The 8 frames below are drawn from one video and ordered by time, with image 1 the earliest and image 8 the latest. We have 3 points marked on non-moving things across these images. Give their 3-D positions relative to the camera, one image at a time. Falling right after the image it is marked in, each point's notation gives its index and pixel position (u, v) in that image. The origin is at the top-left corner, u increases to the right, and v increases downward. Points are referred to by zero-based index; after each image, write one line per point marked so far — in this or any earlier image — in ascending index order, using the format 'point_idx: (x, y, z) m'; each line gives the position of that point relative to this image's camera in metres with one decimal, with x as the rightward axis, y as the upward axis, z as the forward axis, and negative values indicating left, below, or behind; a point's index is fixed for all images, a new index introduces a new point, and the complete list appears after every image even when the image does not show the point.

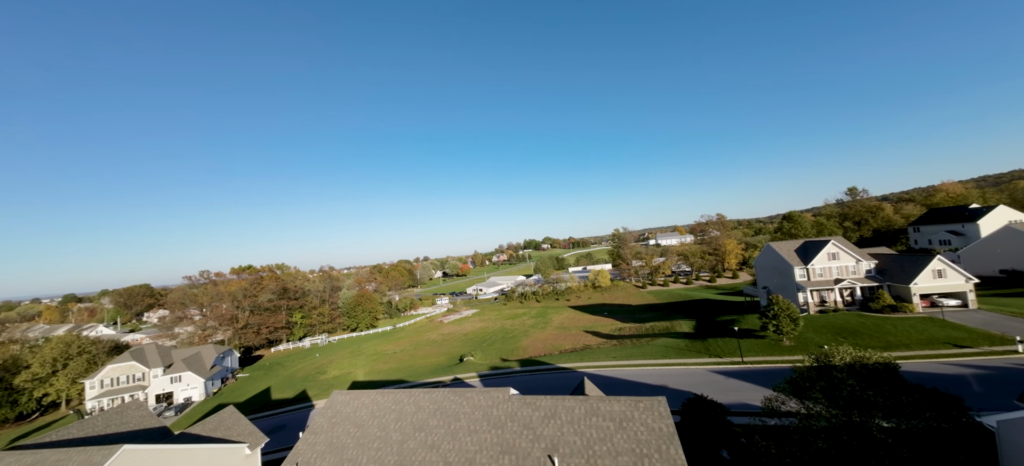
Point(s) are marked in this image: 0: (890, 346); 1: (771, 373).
0: (+18.4, -6.2, +17.4) m
1: (+11.8, -6.8, +16.3) m
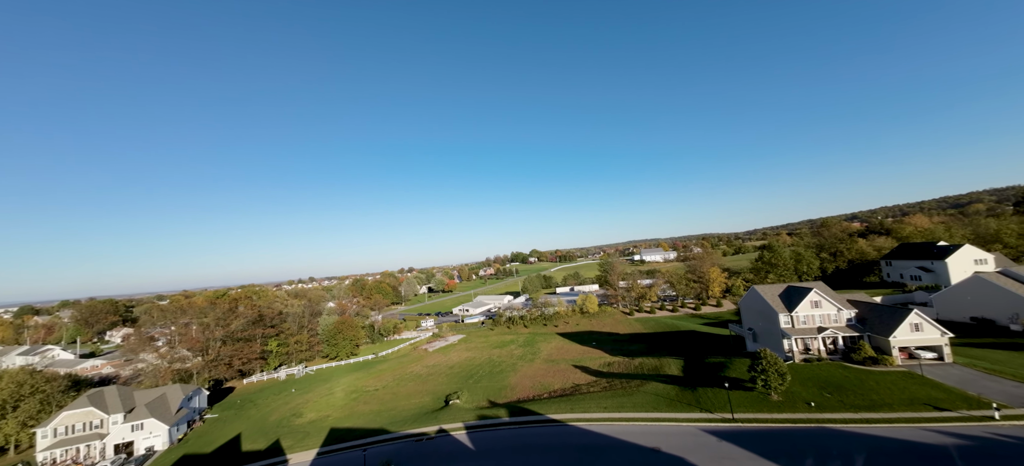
0: (+18.0, -8.9, +17.7) m
1: (+11.4, -9.5, +16.3) m
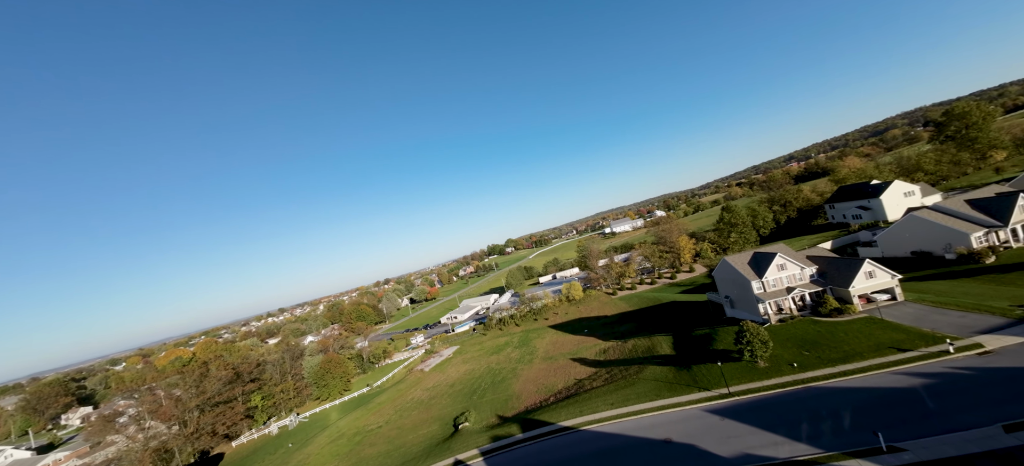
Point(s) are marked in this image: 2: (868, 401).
0: (+18.3, -6.8, +19.5) m
1: (+12.1, -8.7, +17.6) m
2: (+16.2, -7.6, +16.3) m
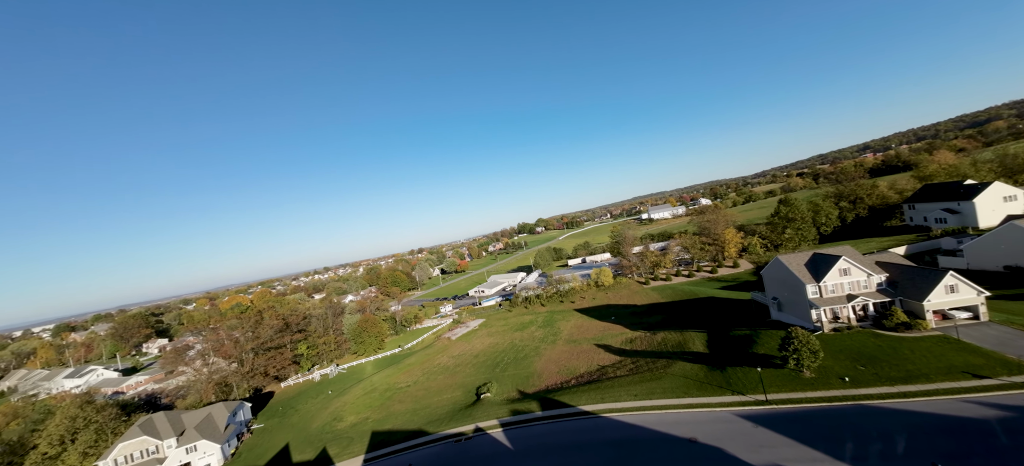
0: (+19.5, -7.0, +17.6) m
1: (+13.1, -8.6, +16.4) m
2: (+17.0, -7.9, +14.7) m
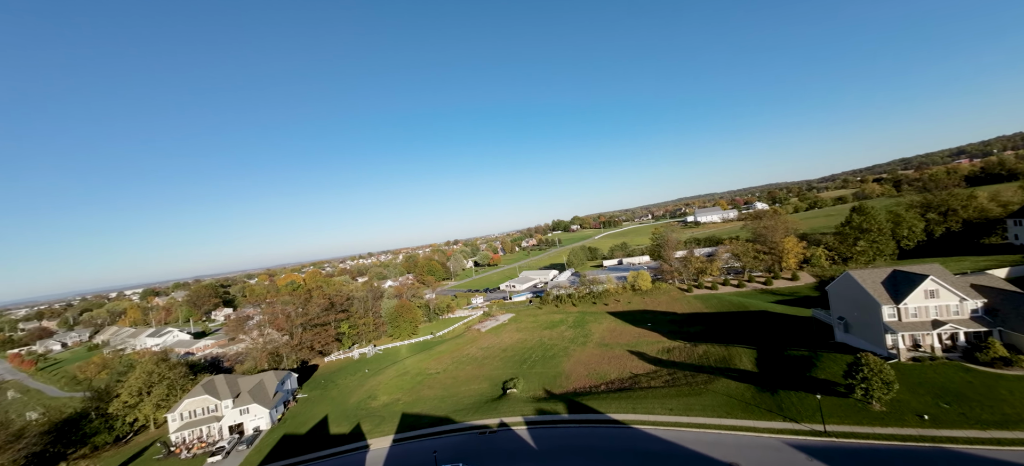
0: (+20.7, -7.9, +14.9) m
1: (+14.1, -9.1, +14.4) m
2: (+17.8, -8.7, +12.3) m
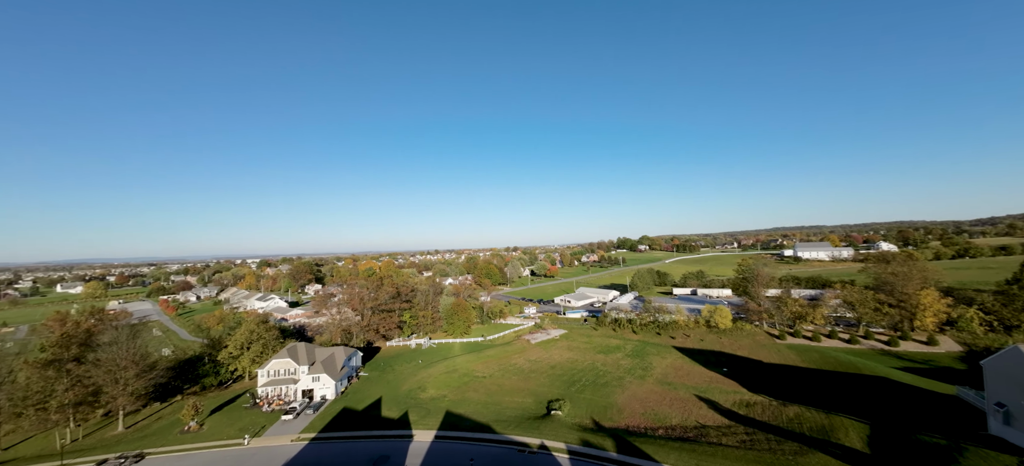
0: (+21.7, -10.5, +9.3) m
1: (+15.0, -10.9, +9.9) m
2: (+18.4, -10.8, +7.2) m
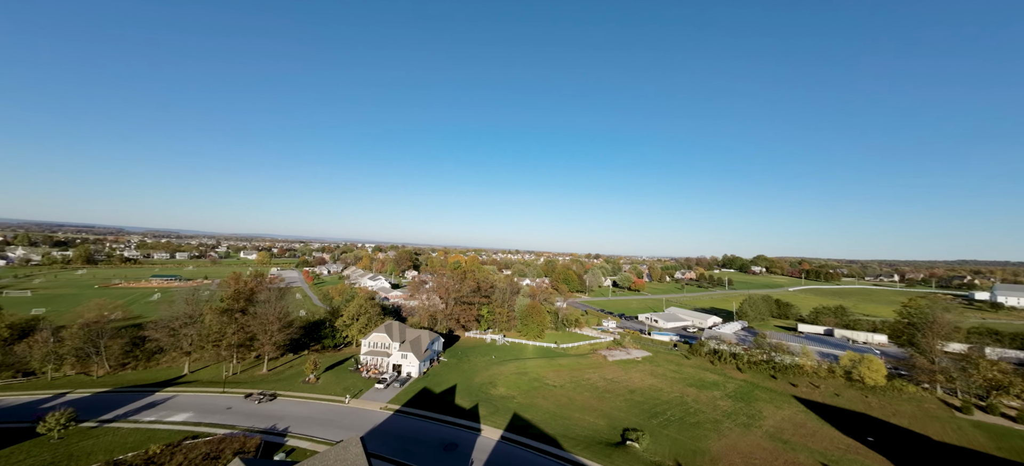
0: (+21.8, -12.0, +1.5) m
1: (+15.4, -11.9, +3.5) m
2: (+18.1, -12.0, +0.1) m
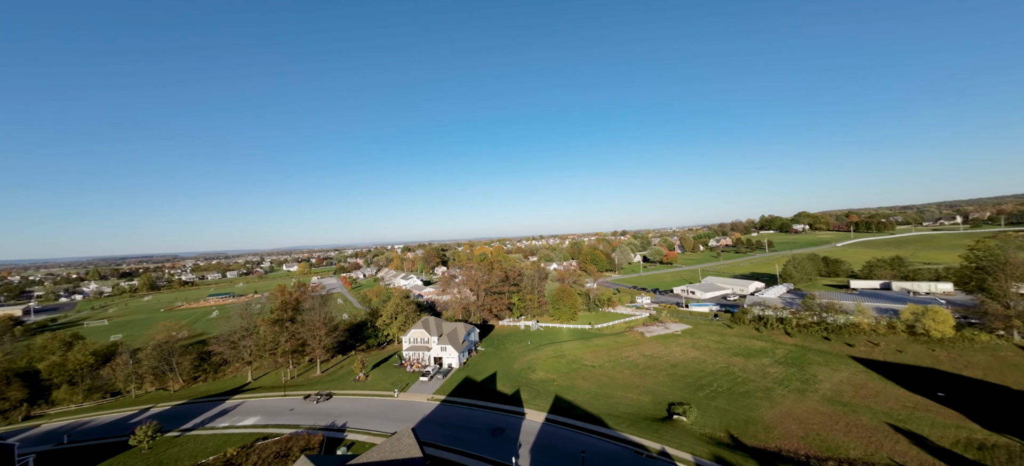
0: (+23.1, -9.4, -0.1) m
1: (+16.9, -9.9, +2.4) m
2: (+19.3, -9.9, -1.2) m
